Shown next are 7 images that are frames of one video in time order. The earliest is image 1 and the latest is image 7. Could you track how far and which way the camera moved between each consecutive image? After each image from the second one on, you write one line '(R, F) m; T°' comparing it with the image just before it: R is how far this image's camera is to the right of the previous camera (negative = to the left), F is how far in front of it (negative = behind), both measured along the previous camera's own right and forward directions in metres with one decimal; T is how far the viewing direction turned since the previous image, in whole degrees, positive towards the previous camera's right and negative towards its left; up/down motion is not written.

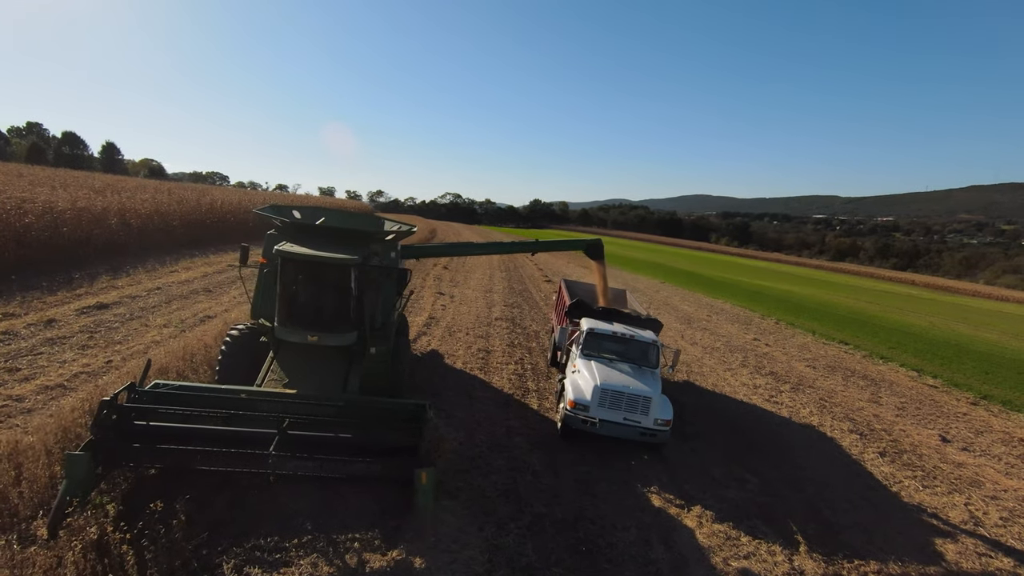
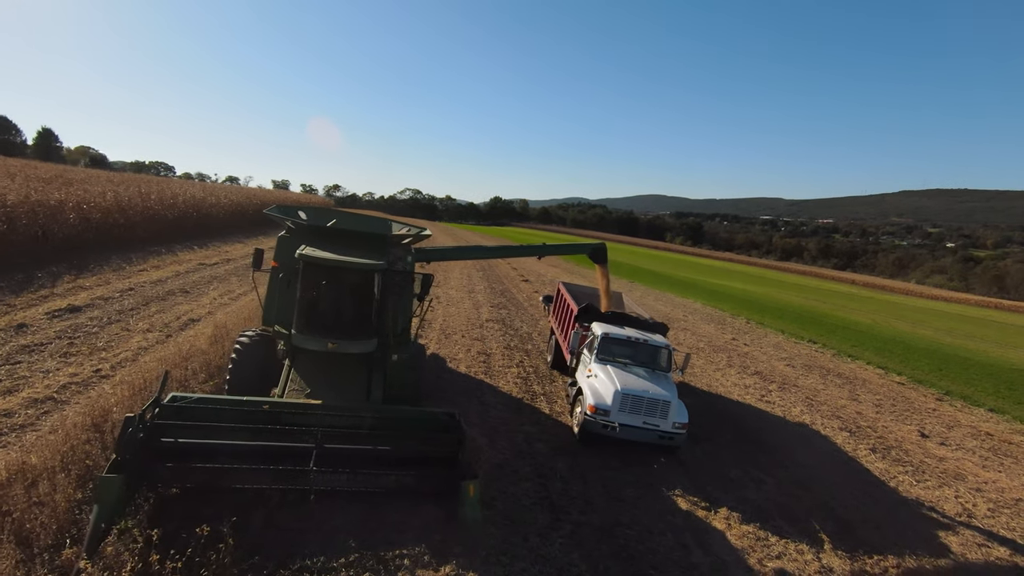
(-1.0, +0.1) m; +5°
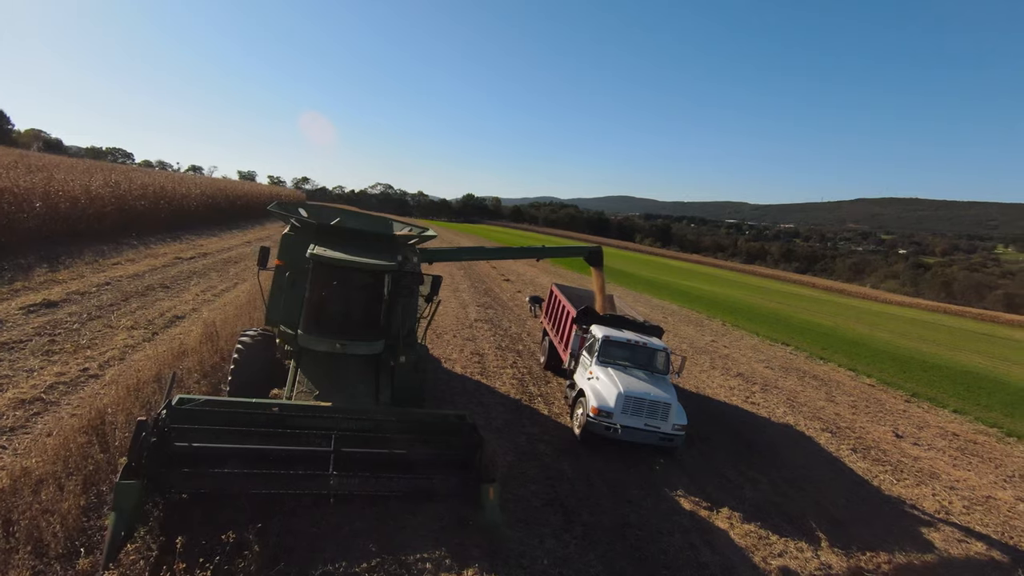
(-0.6, 0.0) m; +3°
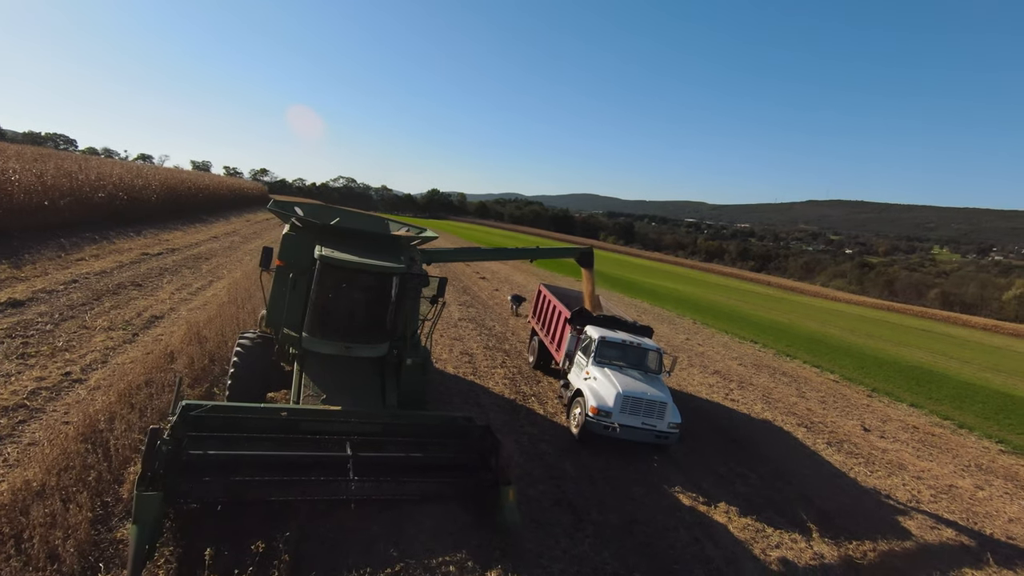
(-0.6, 0.0) m; +4°
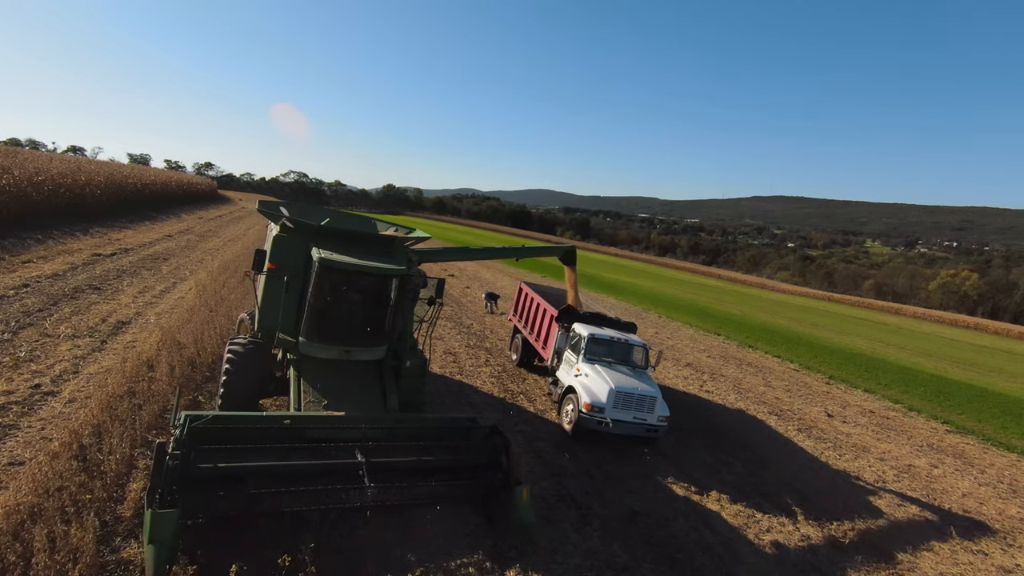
(-0.6, 0.0) m; +5°
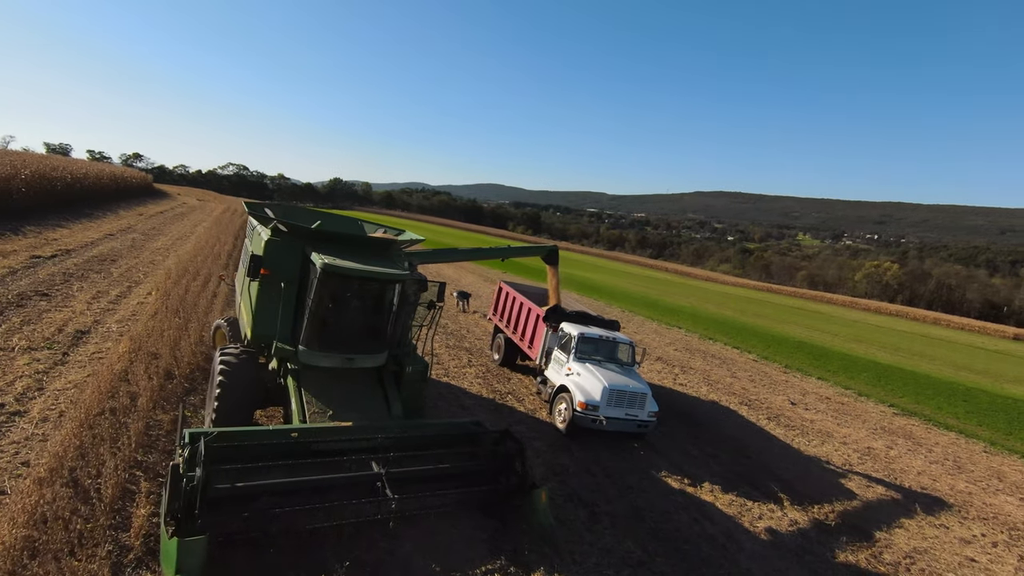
(-0.7, 0.0) m; +5°
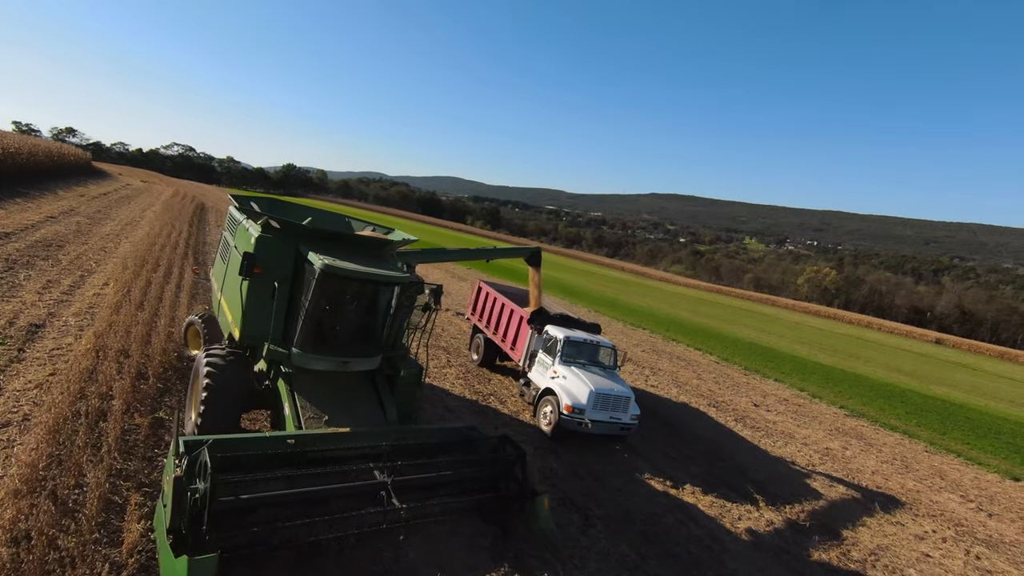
(-0.6, 0.0) m; +5°
